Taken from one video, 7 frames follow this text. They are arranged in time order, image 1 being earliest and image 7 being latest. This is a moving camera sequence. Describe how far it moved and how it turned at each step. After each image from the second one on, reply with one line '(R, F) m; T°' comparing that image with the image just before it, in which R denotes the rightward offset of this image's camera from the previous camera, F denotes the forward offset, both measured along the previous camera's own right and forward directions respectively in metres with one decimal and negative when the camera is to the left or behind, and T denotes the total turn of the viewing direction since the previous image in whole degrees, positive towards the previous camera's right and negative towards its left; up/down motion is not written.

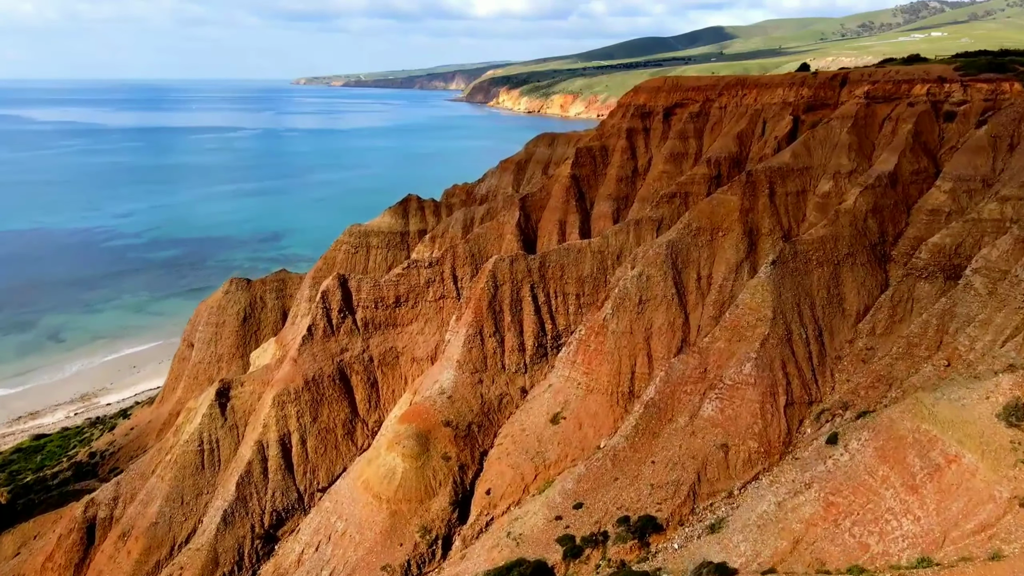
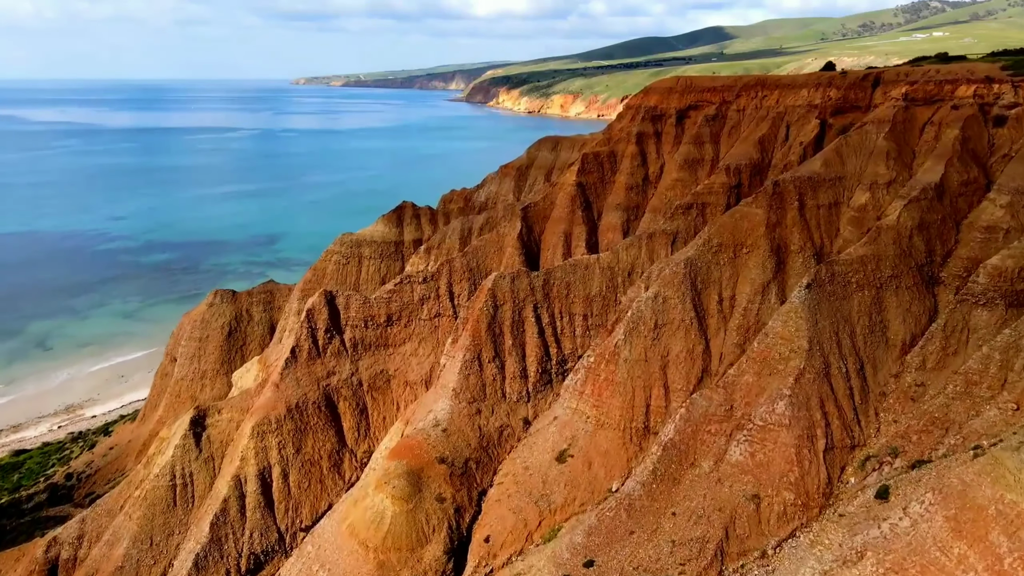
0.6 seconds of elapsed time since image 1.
(0.0, +3.0) m; 0°
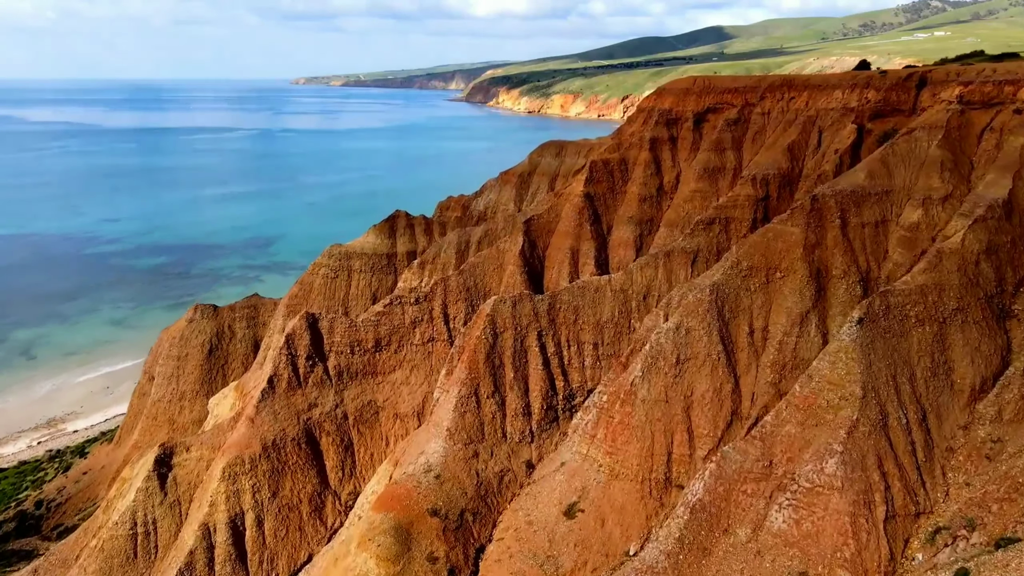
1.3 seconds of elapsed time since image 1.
(-0.1, +3.4) m; 0°
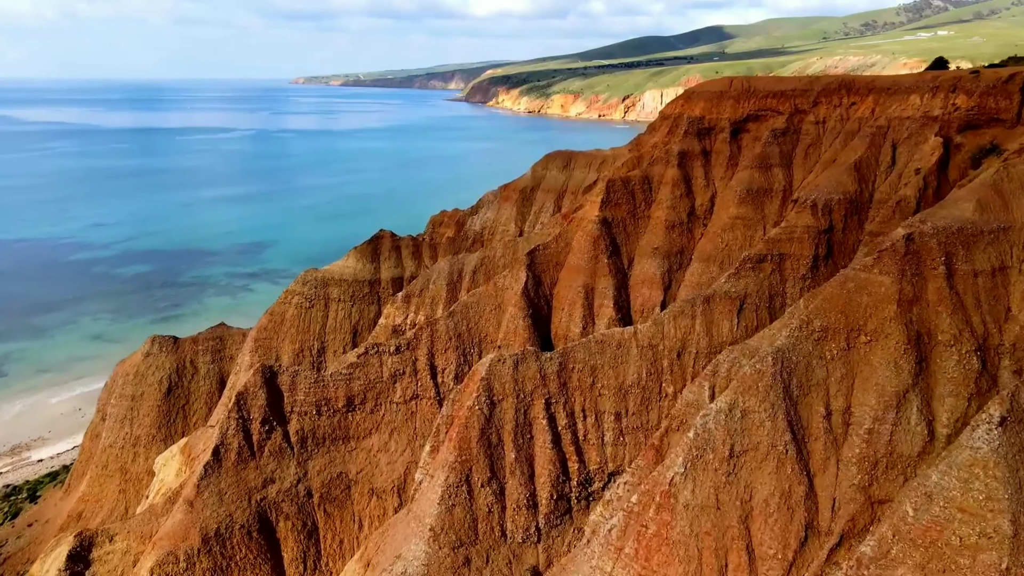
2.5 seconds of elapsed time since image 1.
(0.0, +5.8) m; 0°
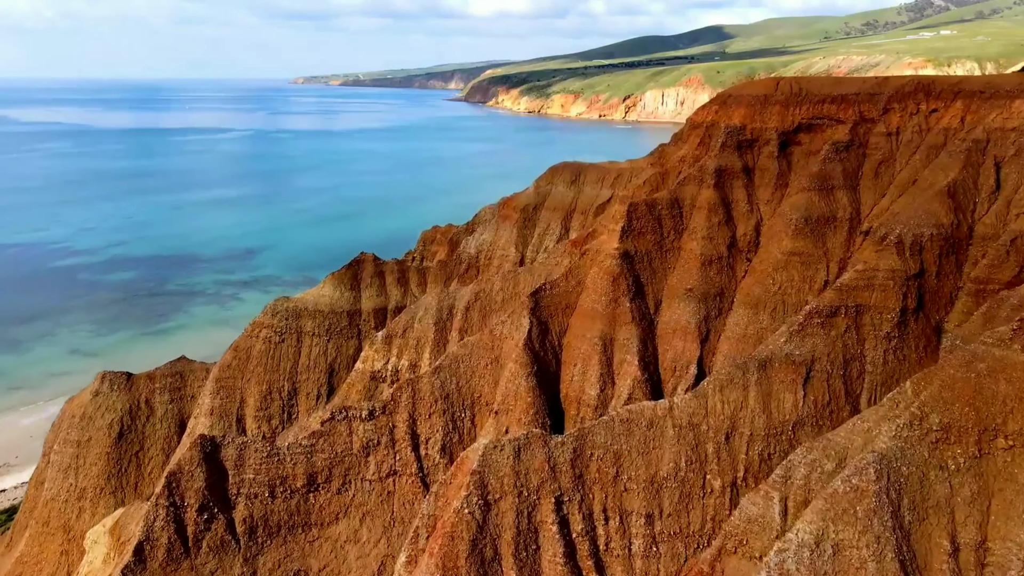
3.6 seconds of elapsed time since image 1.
(0.0, +5.3) m; 0°
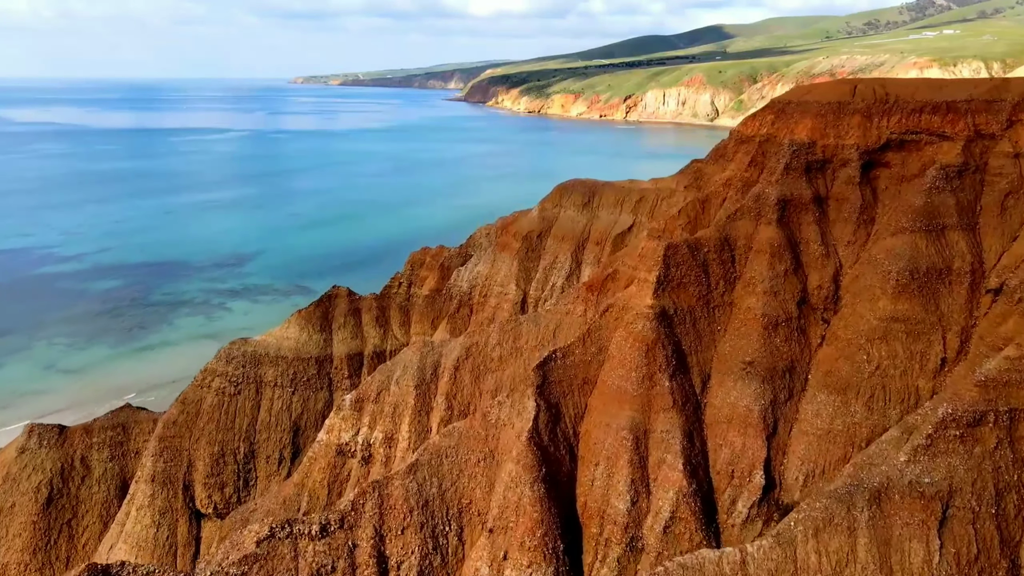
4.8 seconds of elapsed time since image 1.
(0.0, +5.7) m; 0°
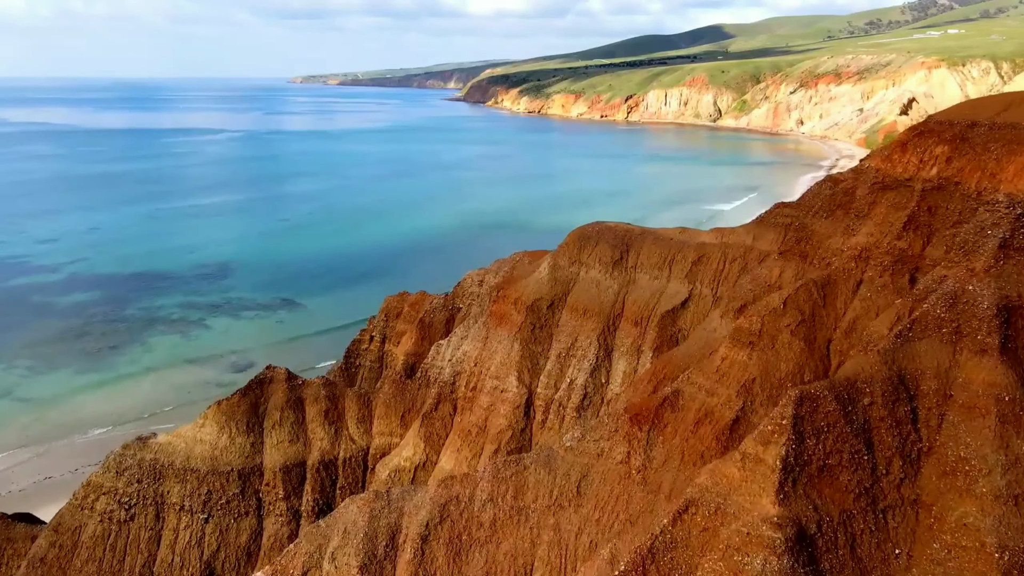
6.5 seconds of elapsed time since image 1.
(0.0, +8.3) m; 0°
